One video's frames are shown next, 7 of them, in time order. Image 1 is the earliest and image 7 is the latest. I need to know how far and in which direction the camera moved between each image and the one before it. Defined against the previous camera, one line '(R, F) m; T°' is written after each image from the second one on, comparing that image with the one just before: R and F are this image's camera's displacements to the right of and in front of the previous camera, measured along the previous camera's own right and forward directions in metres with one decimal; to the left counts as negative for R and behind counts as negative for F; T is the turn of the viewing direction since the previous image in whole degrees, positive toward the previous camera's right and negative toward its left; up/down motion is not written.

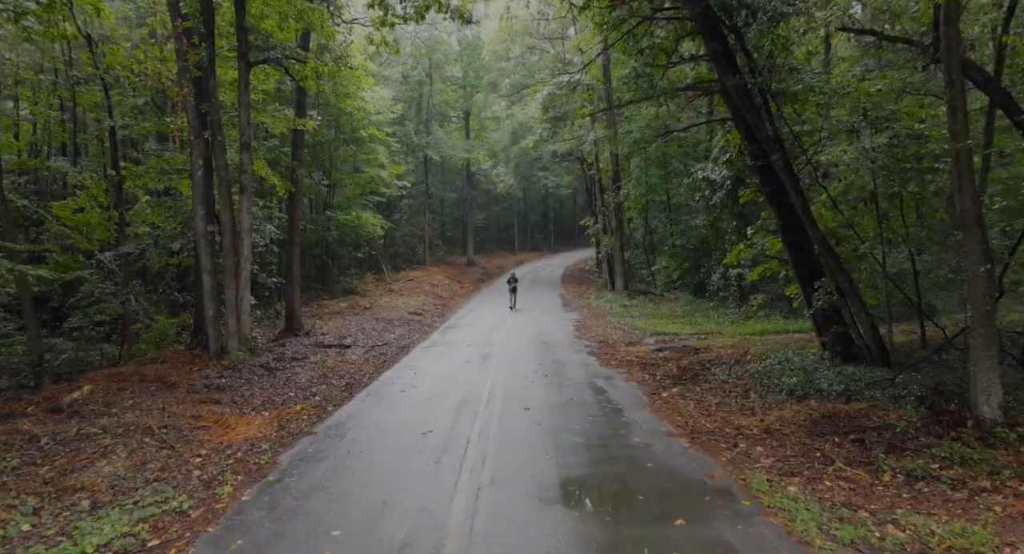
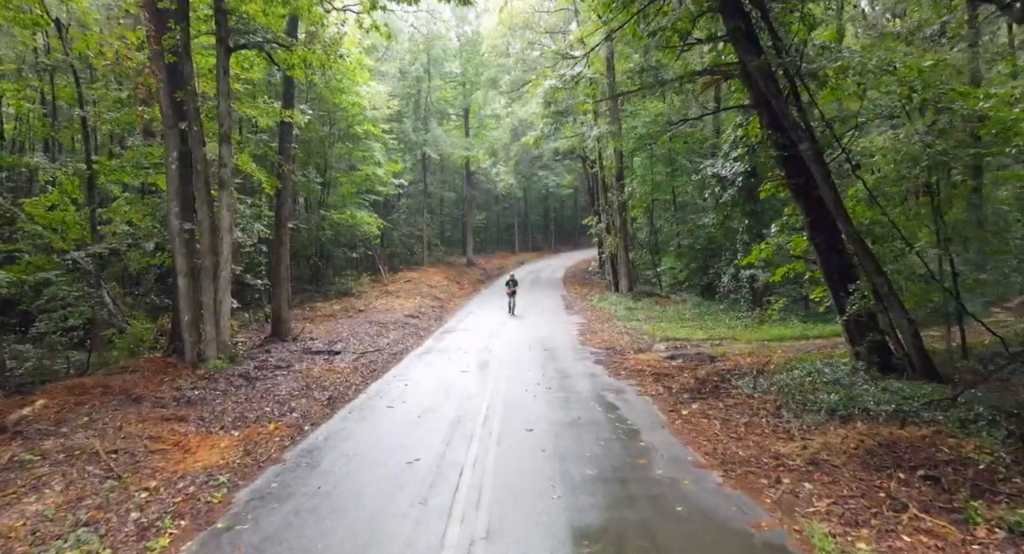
(0.0, +0.9) m; 0°
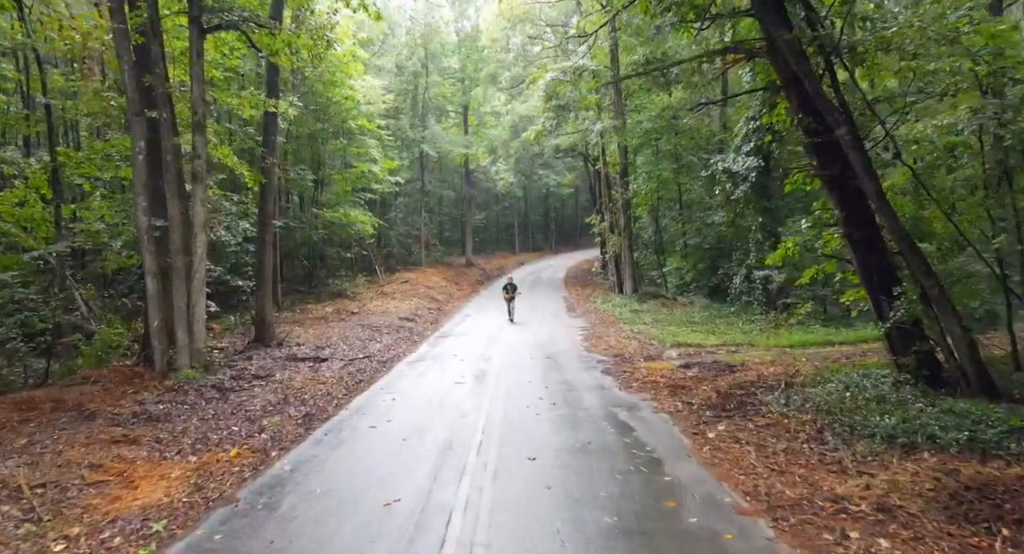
(0.0, +1.0) m; 0°
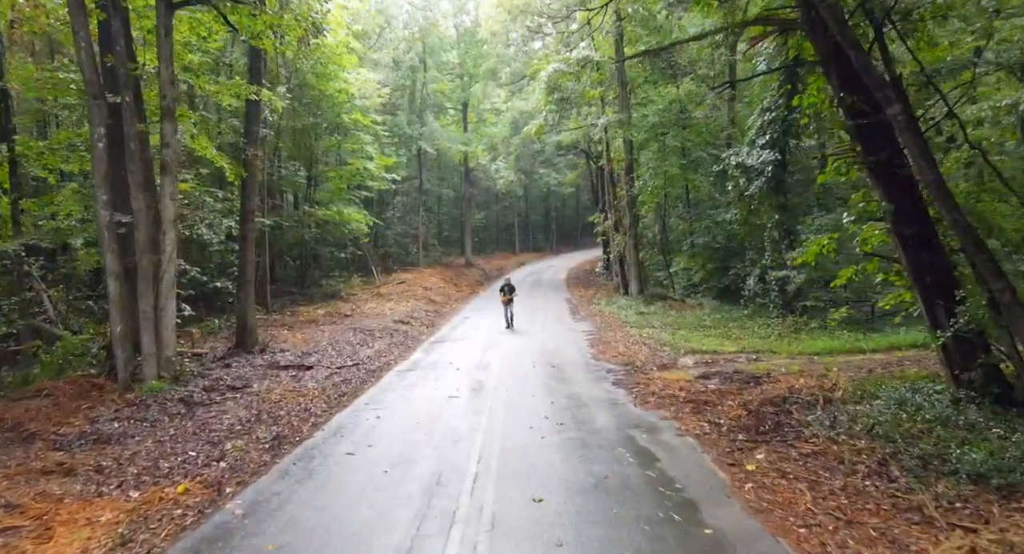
(0.0, +1.0) m; 0°
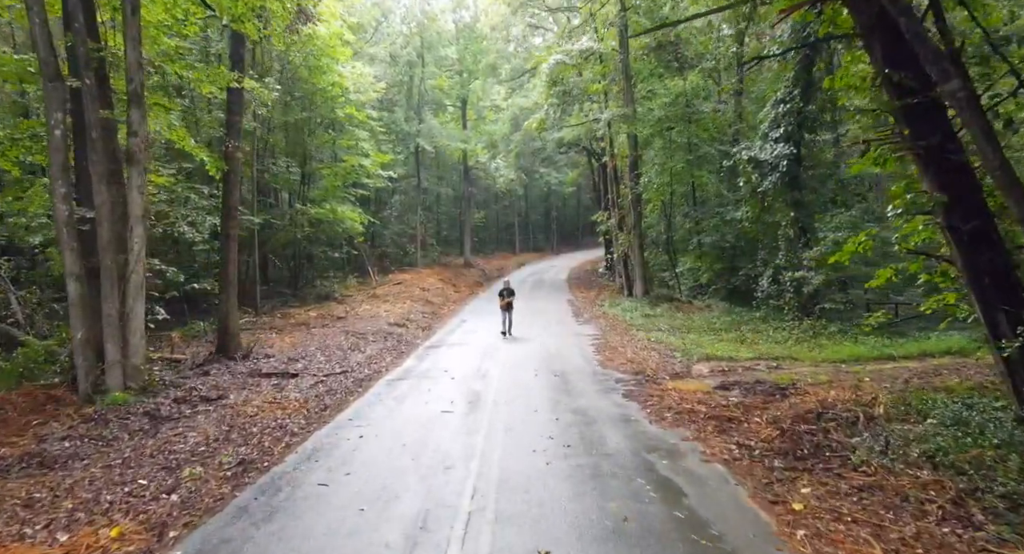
(0.0, +0.8) m; 0°
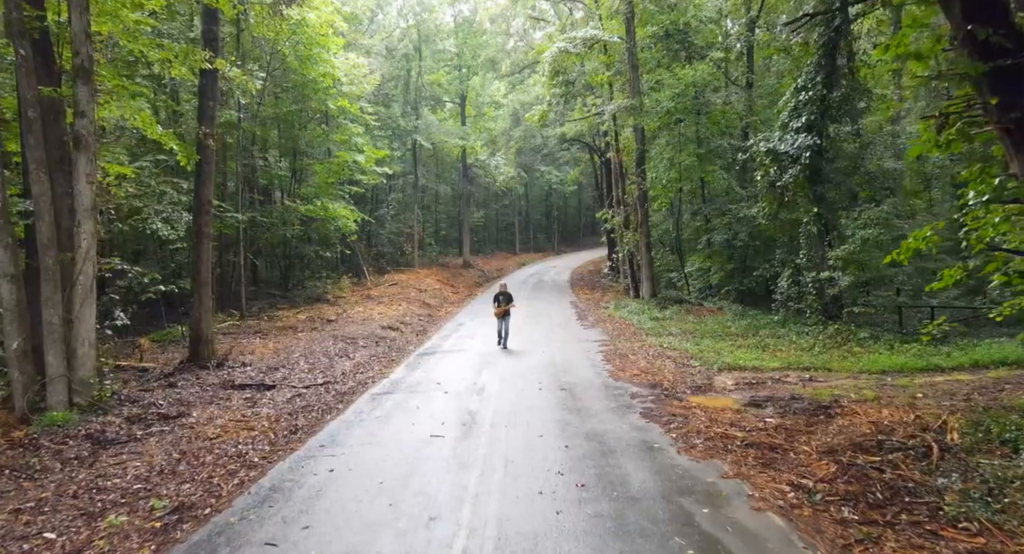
(0.0, +1.1) m; 0°
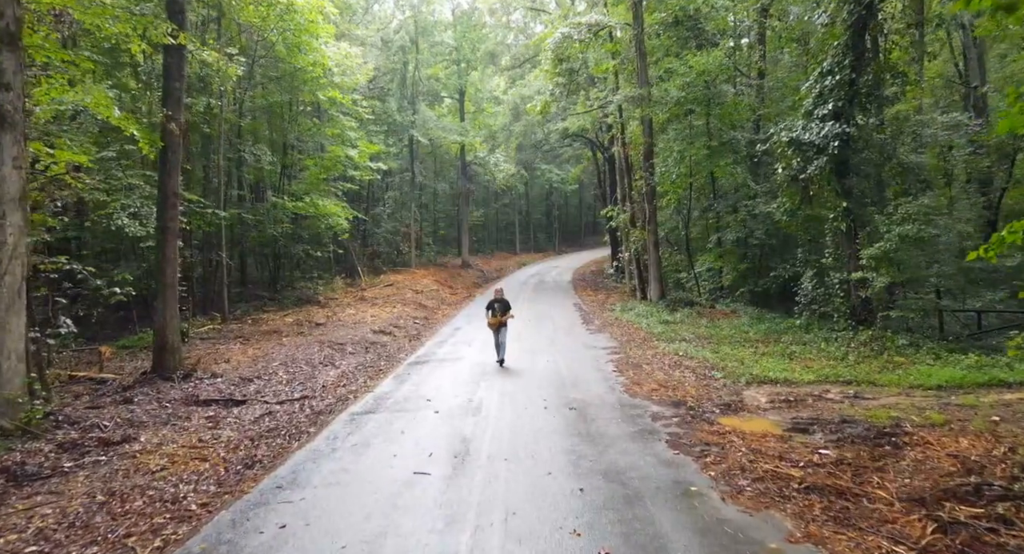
(0.0, +1.2) m; 0°
